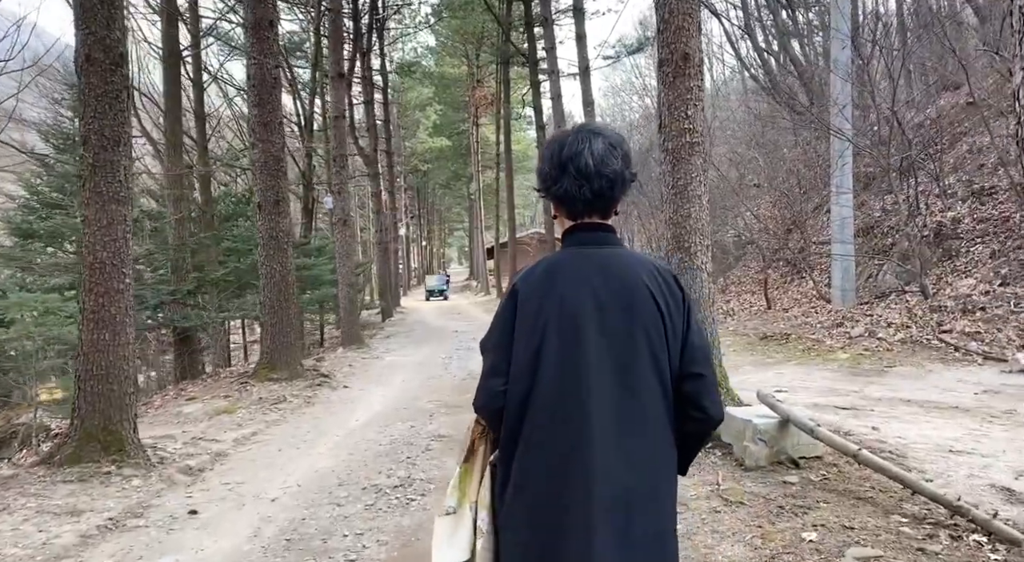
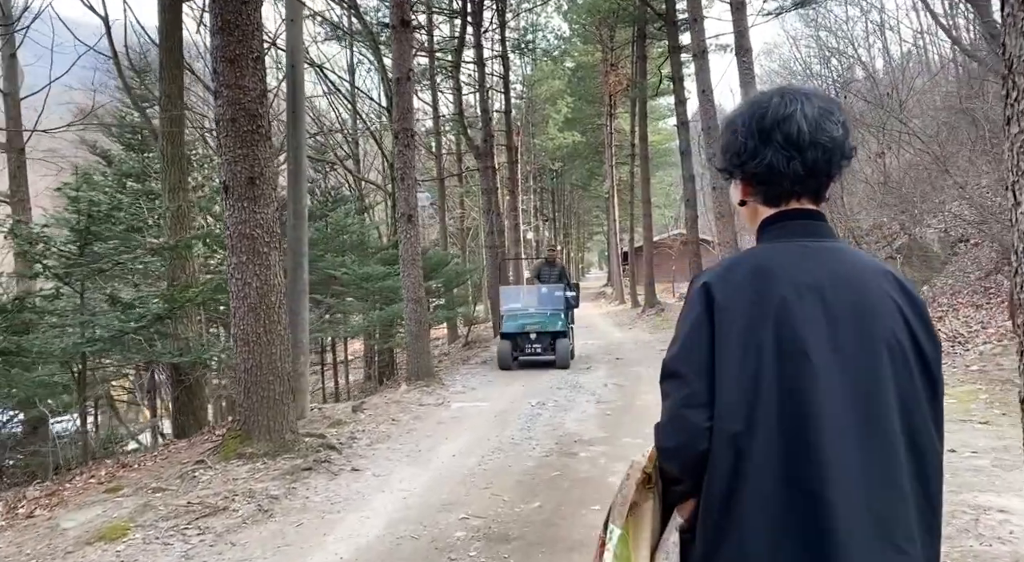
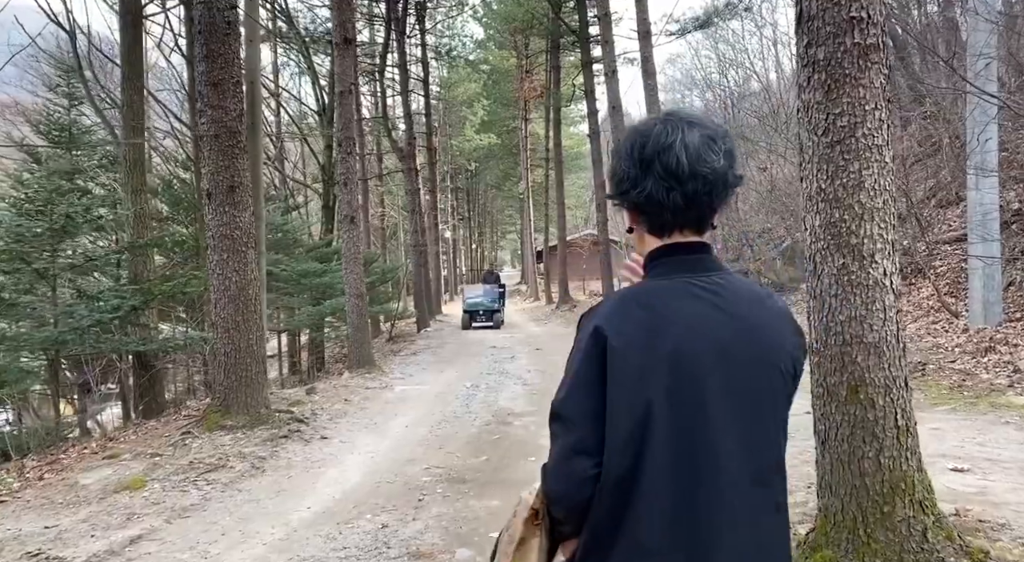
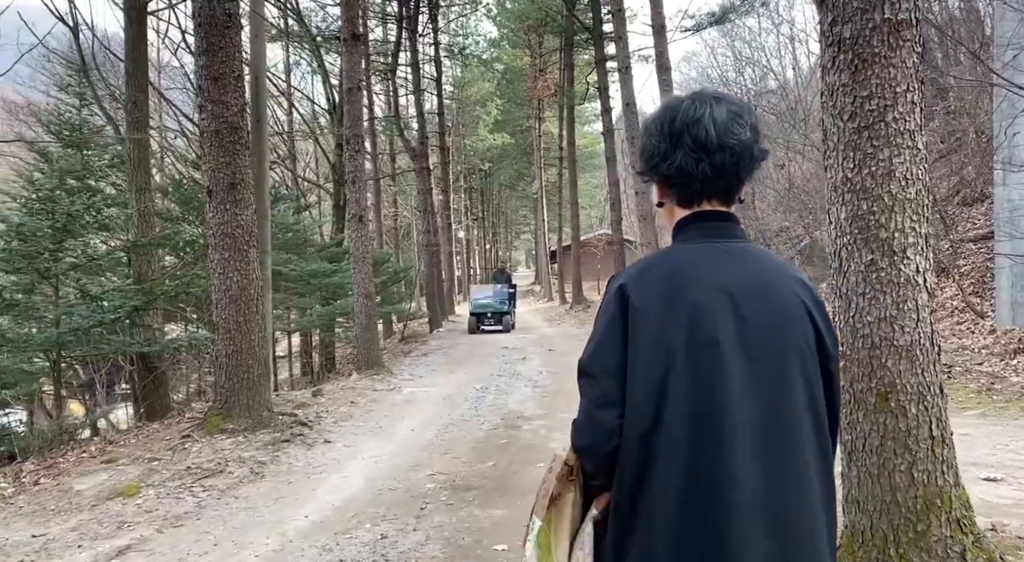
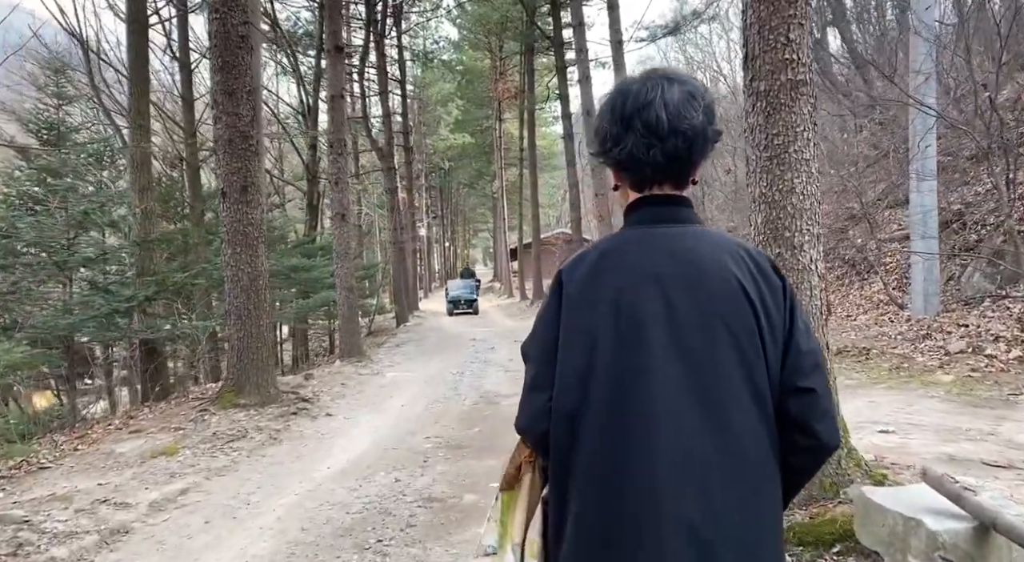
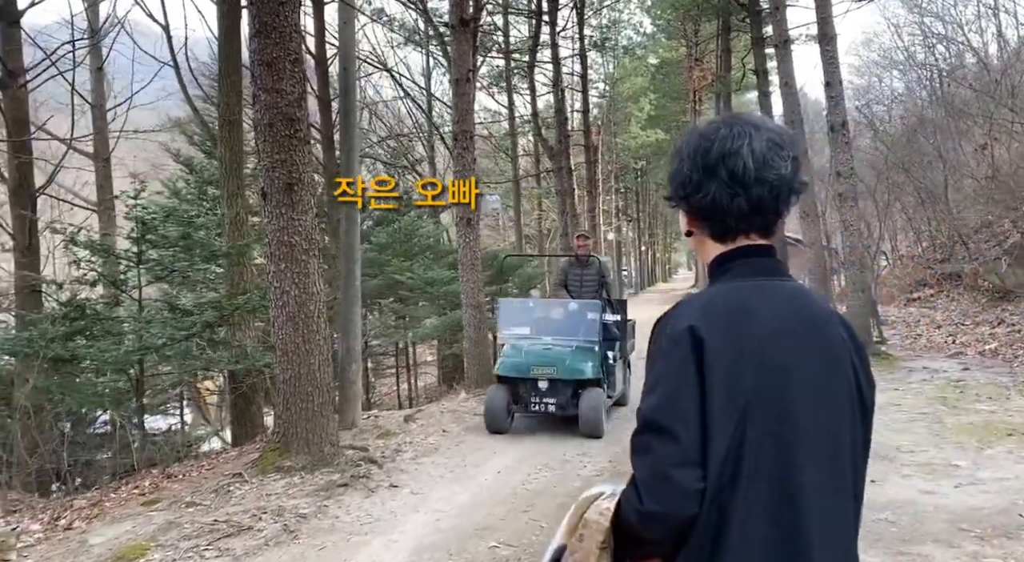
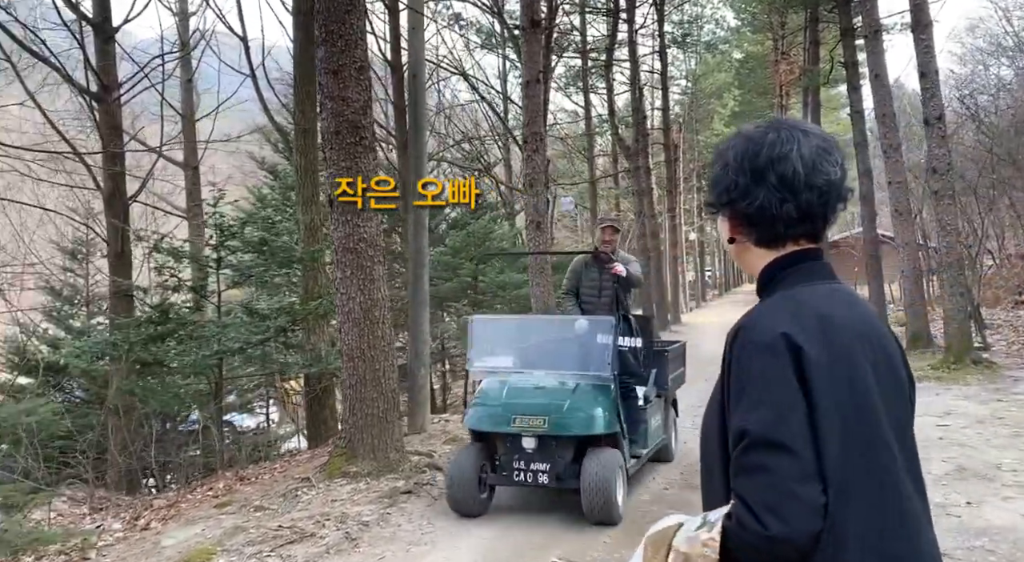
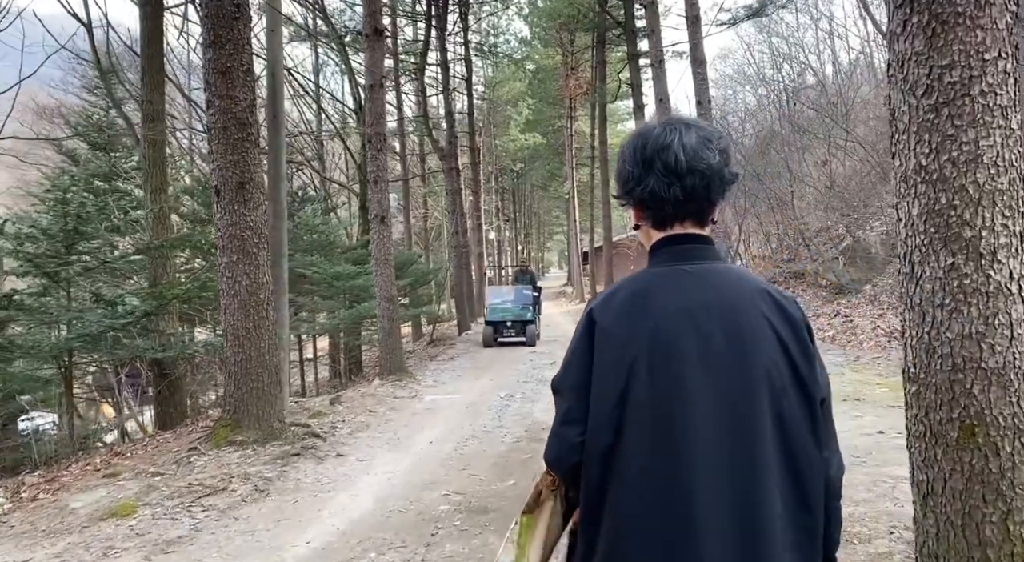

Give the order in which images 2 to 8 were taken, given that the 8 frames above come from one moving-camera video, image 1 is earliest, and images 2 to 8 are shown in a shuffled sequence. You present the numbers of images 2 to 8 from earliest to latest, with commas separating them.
5, 3, 4, 8, 2, 6, 7
